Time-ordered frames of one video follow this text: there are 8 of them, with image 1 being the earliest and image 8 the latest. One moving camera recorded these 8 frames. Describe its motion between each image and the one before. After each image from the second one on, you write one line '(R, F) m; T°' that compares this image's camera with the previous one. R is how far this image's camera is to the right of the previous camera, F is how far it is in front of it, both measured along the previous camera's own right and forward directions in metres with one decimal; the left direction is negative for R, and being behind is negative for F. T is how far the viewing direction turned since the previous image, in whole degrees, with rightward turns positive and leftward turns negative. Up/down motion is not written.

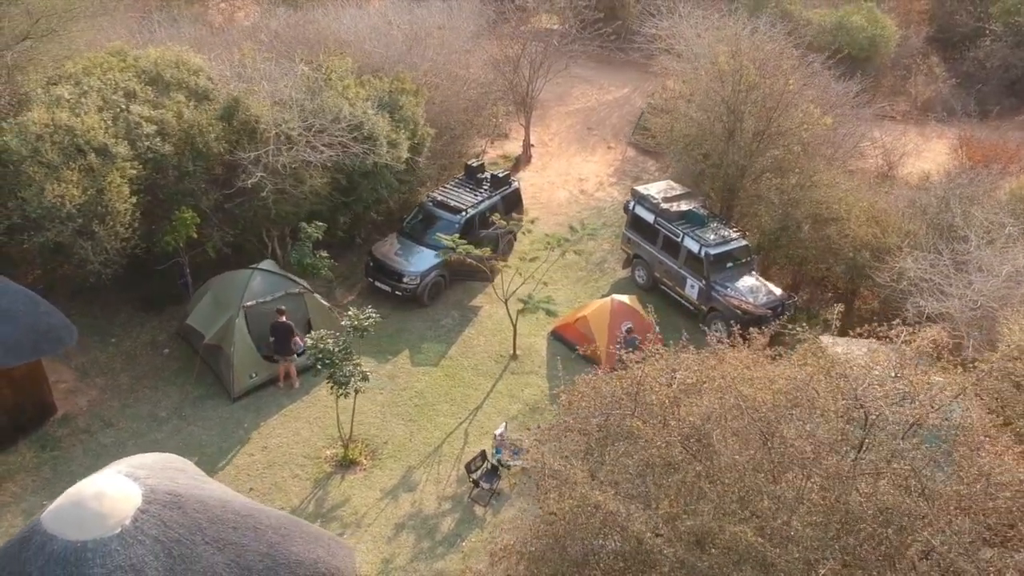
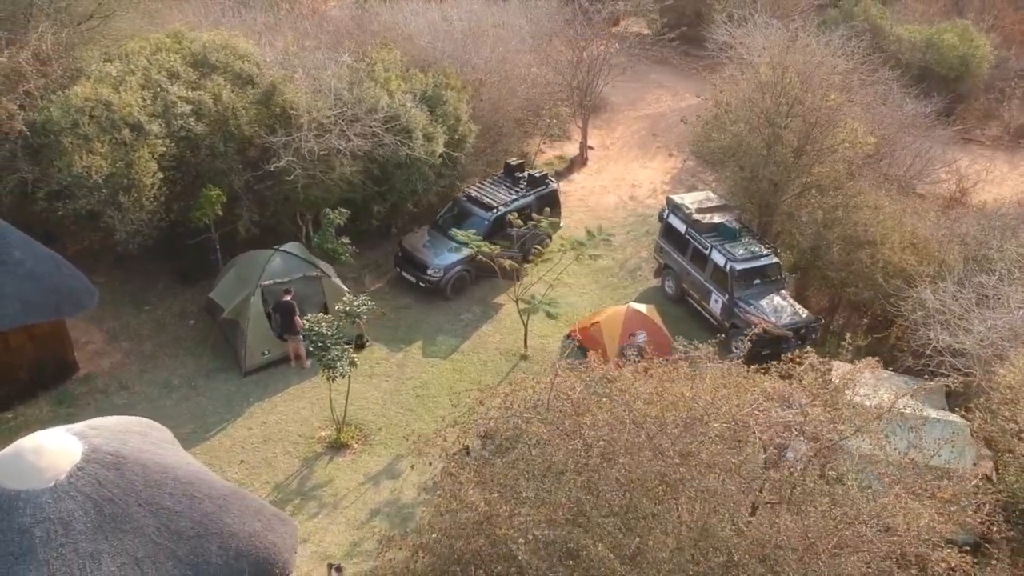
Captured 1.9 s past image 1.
(+1.5, +0.1) m; -7°
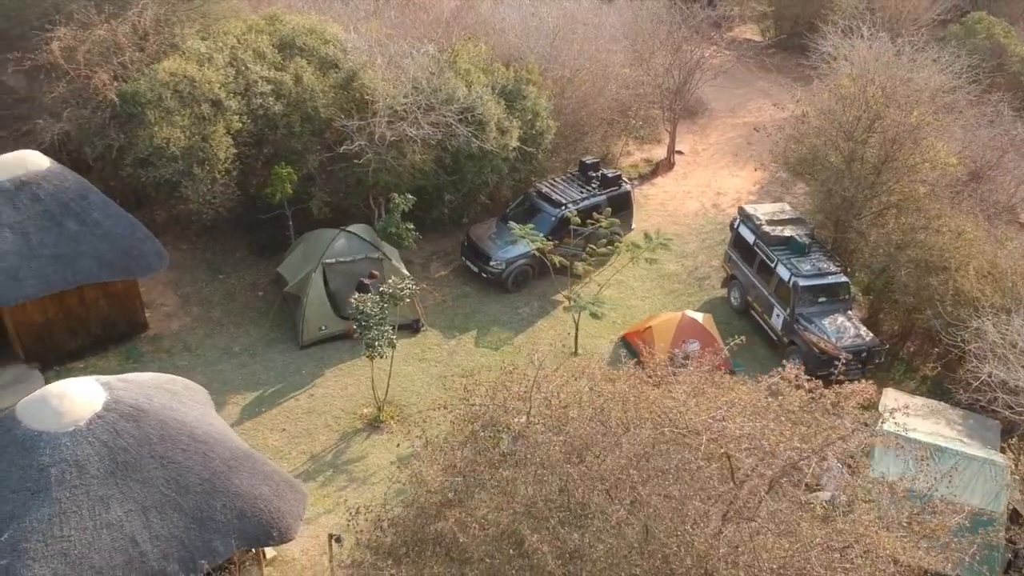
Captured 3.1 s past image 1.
(+1.0, 0.0) m; -7°
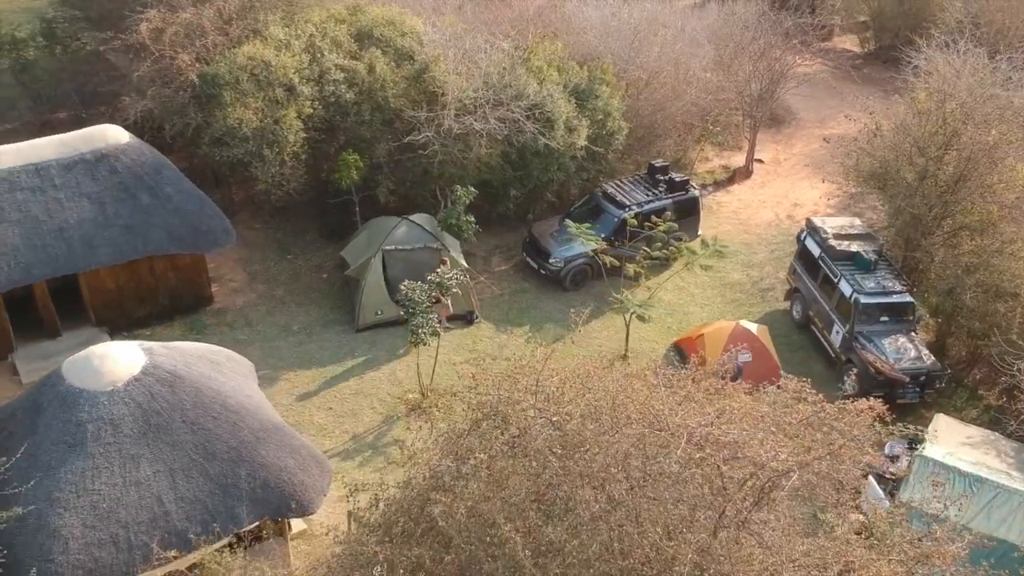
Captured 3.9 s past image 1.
(+0.7, 0.0) m; -6°
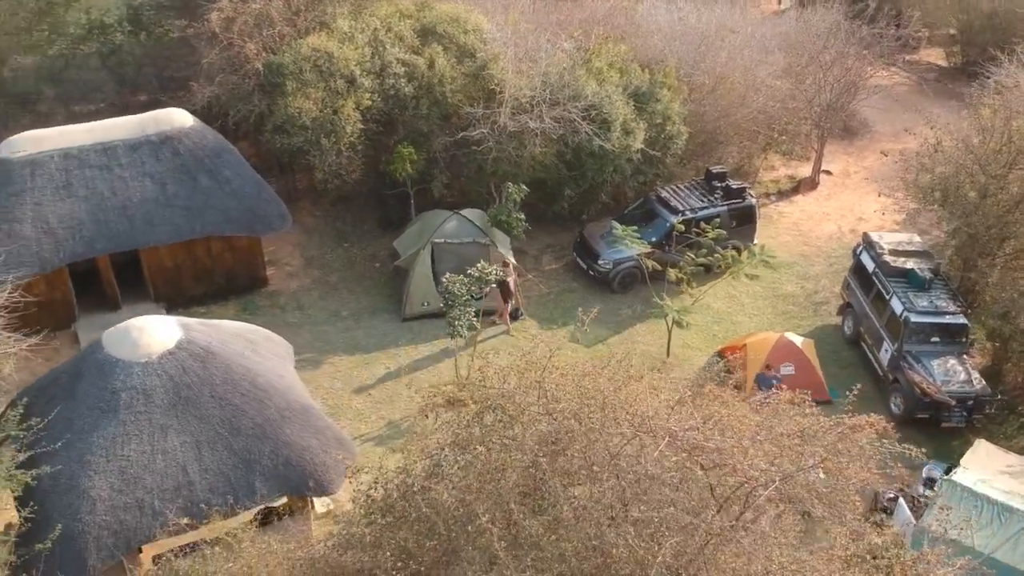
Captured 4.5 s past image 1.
(+0.6, -0.1) m; -5°
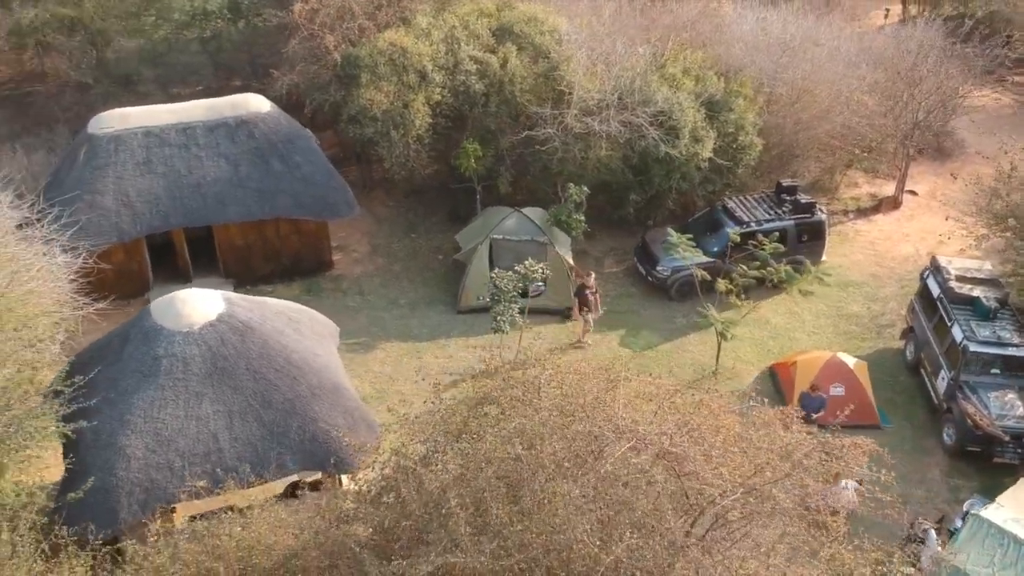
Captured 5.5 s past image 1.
(+0.8, -0.1) m; -6°
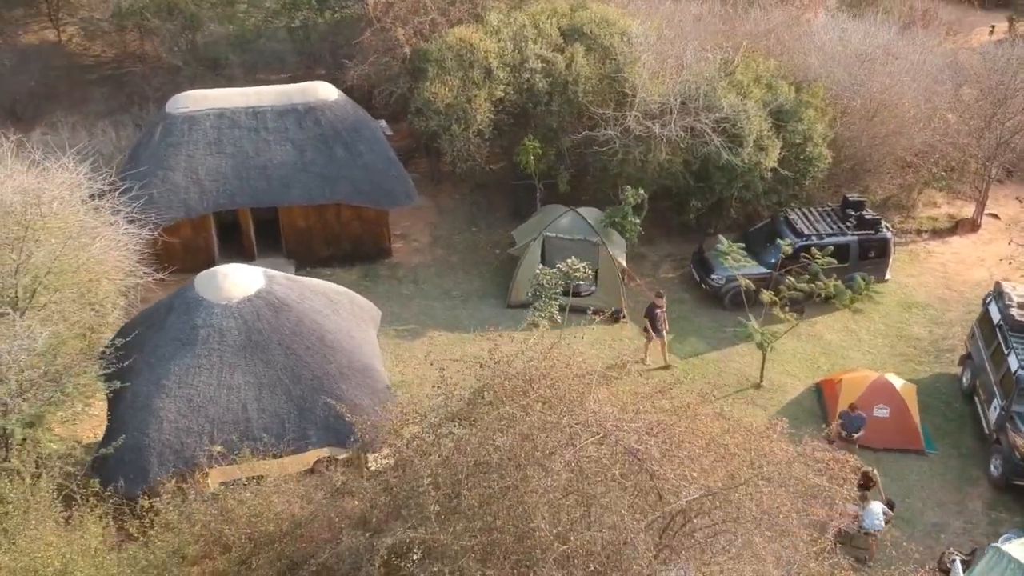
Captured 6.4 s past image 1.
(+0.7, -0.1) m; -6°
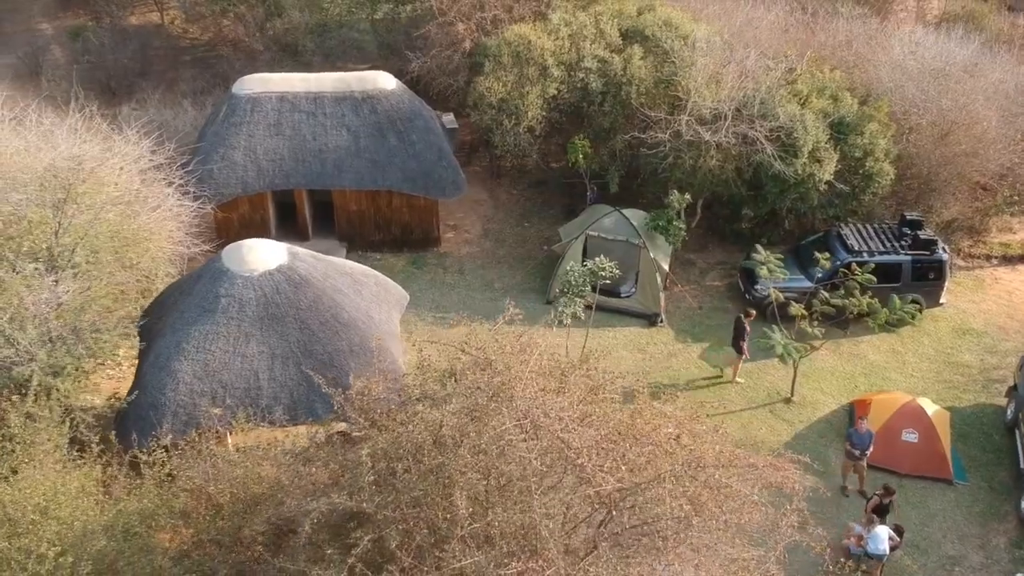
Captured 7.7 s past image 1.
(+1.1, -0.1) m; -6°
